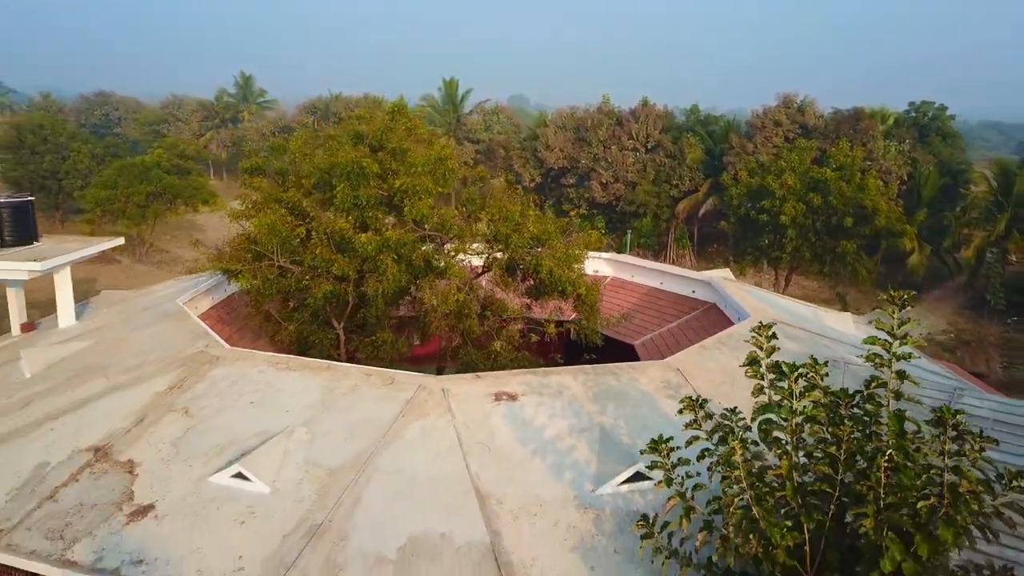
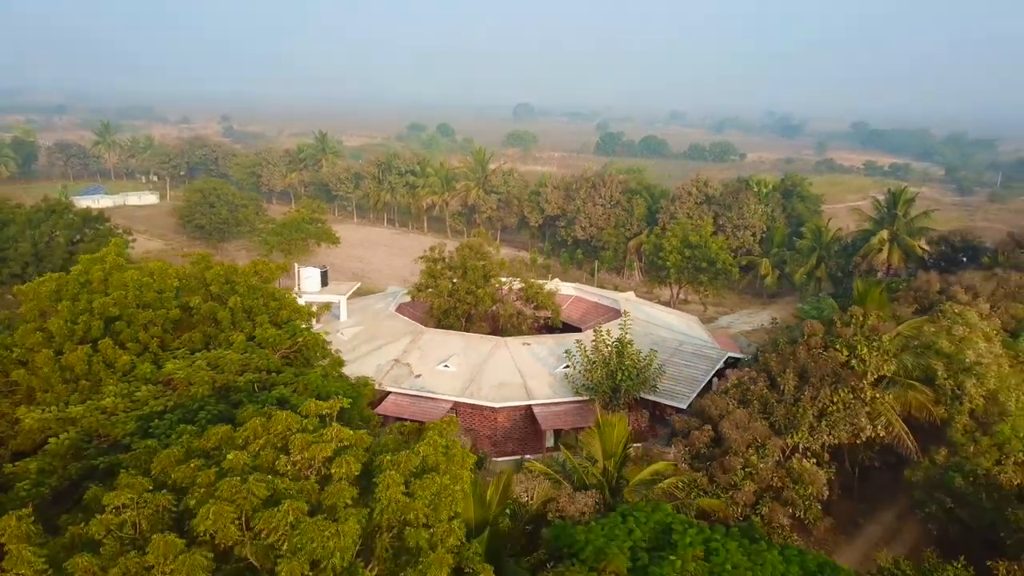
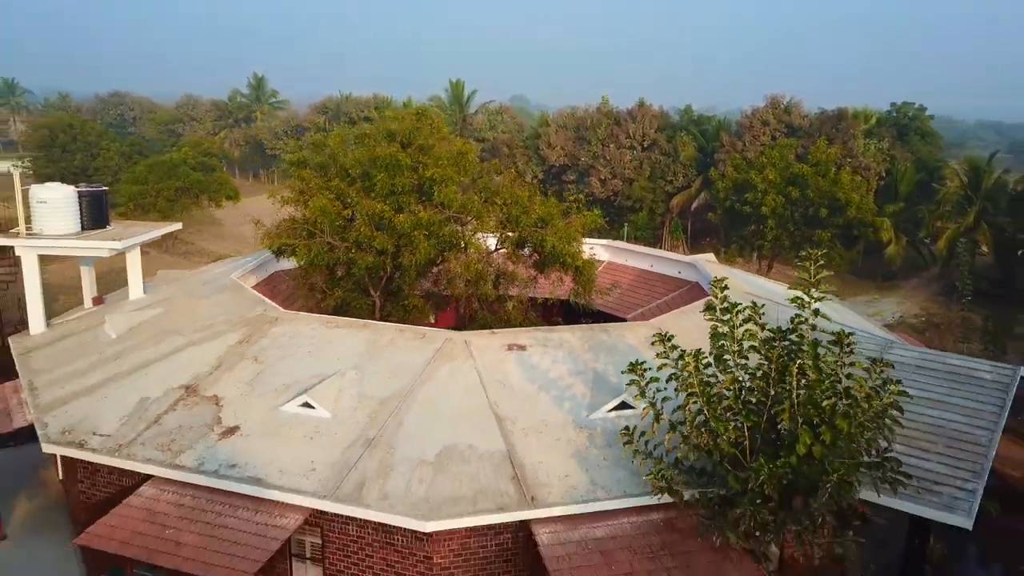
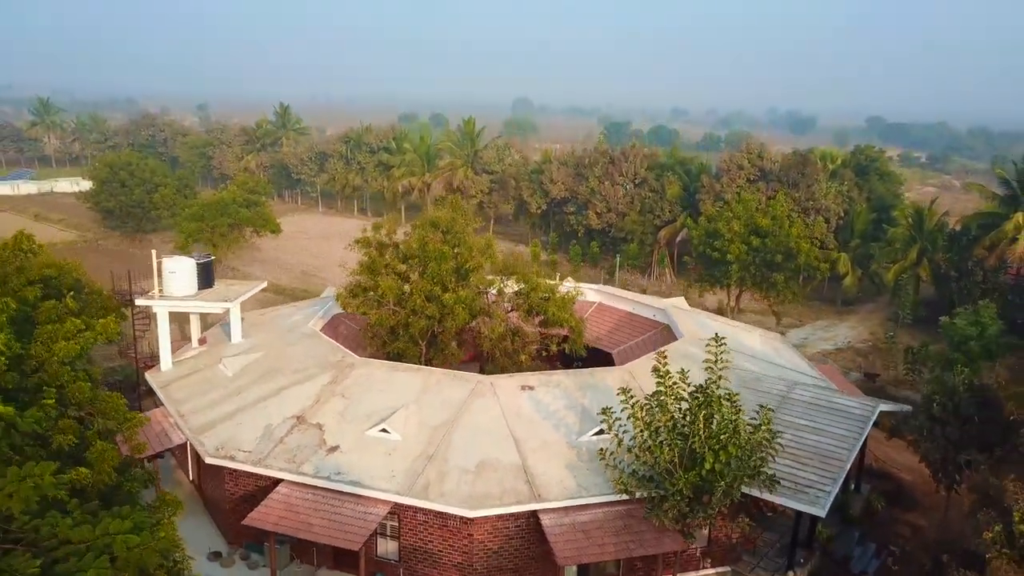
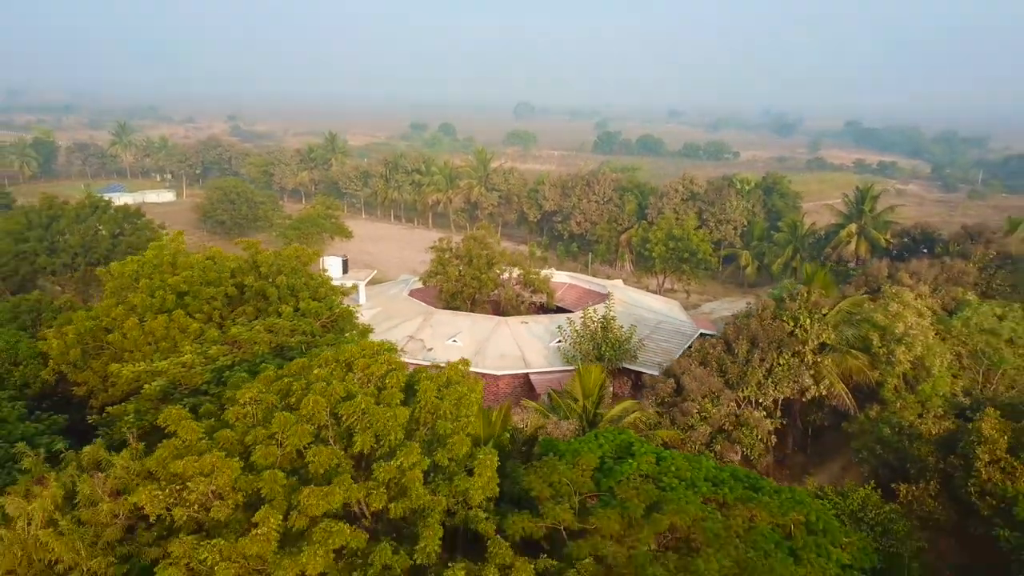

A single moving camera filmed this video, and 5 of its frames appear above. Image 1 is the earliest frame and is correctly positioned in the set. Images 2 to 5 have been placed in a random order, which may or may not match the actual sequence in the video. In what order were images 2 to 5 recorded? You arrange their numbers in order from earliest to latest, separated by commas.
3, 4, 2, 5
